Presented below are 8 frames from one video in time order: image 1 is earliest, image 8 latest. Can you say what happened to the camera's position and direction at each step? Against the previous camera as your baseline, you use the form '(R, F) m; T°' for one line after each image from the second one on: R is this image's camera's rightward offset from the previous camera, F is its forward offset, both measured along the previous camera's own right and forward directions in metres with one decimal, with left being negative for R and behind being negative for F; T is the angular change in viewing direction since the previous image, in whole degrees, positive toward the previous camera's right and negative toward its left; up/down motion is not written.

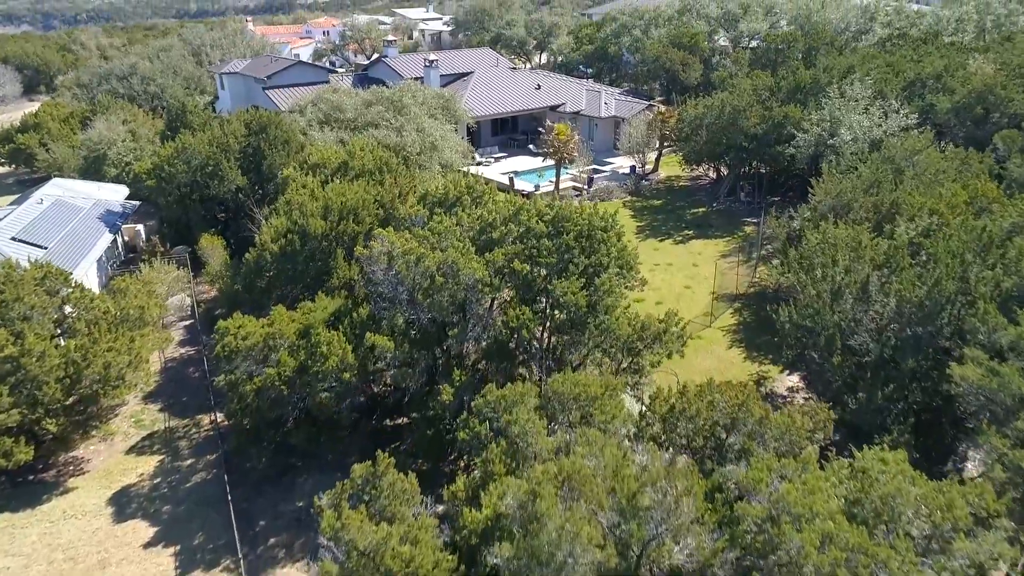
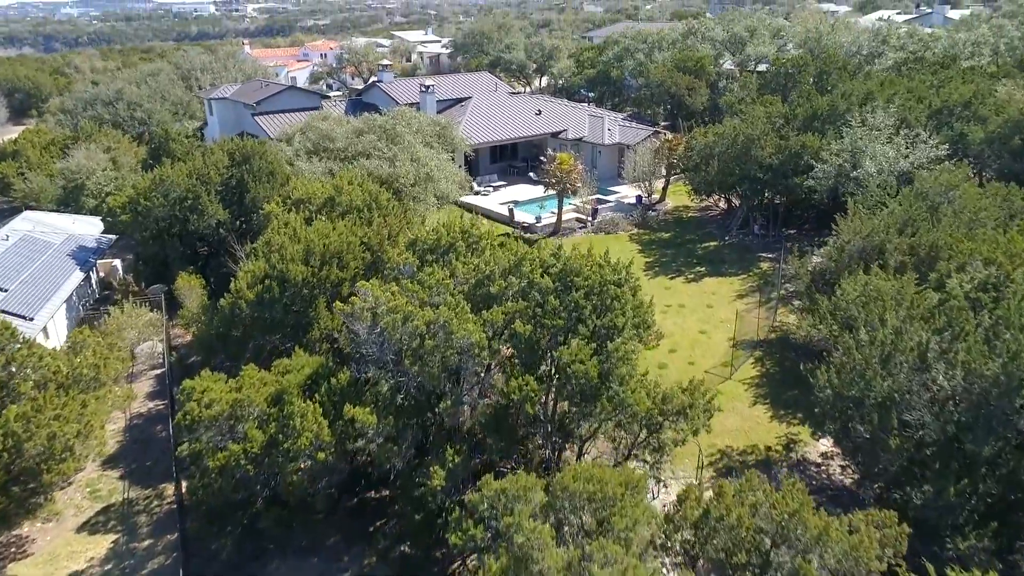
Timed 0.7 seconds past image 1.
(0.0, +1.9) m; 0°
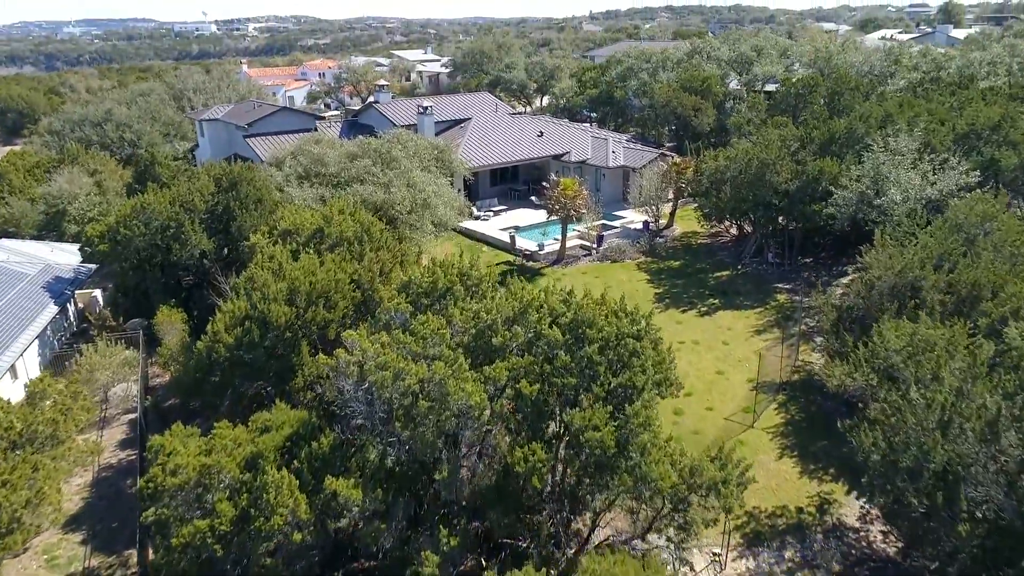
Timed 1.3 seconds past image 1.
(-0.1, +1.5) m; 0°
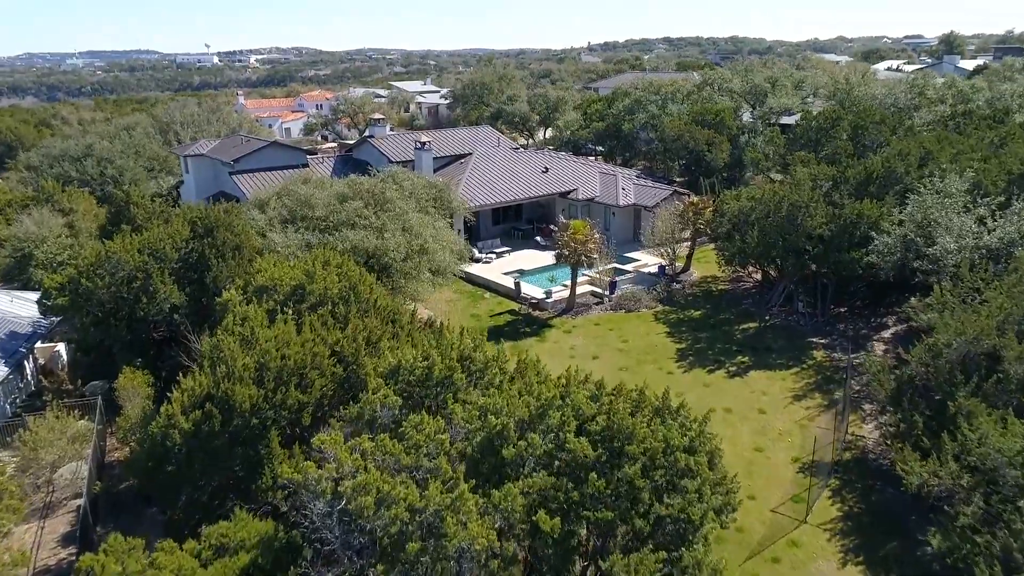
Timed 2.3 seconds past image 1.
(-0.2, +2.5) m; 0°
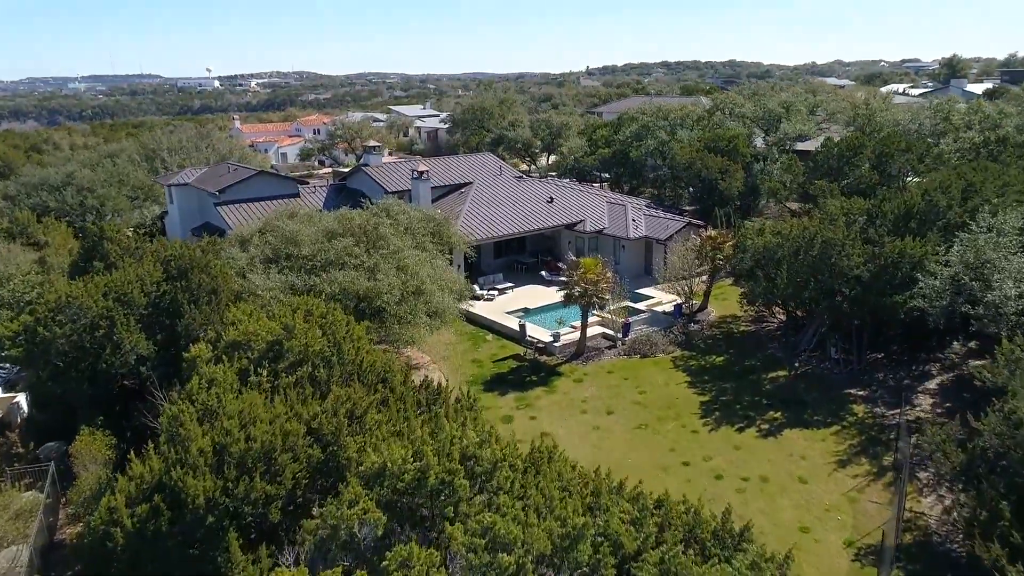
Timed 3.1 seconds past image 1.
(-0.2, +2.2) m; 0°
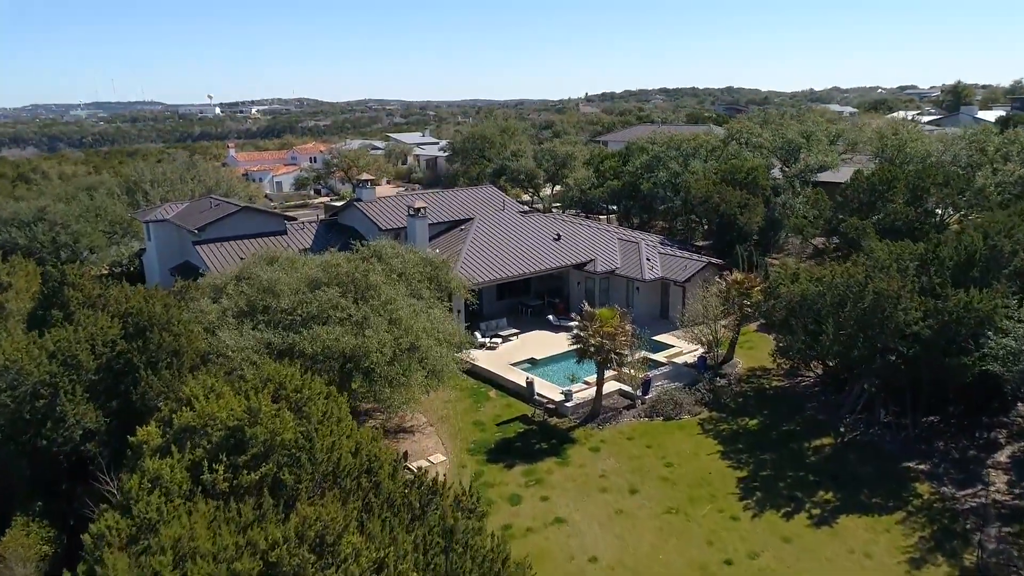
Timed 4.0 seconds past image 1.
(-0.2, +2.7) m; 0°
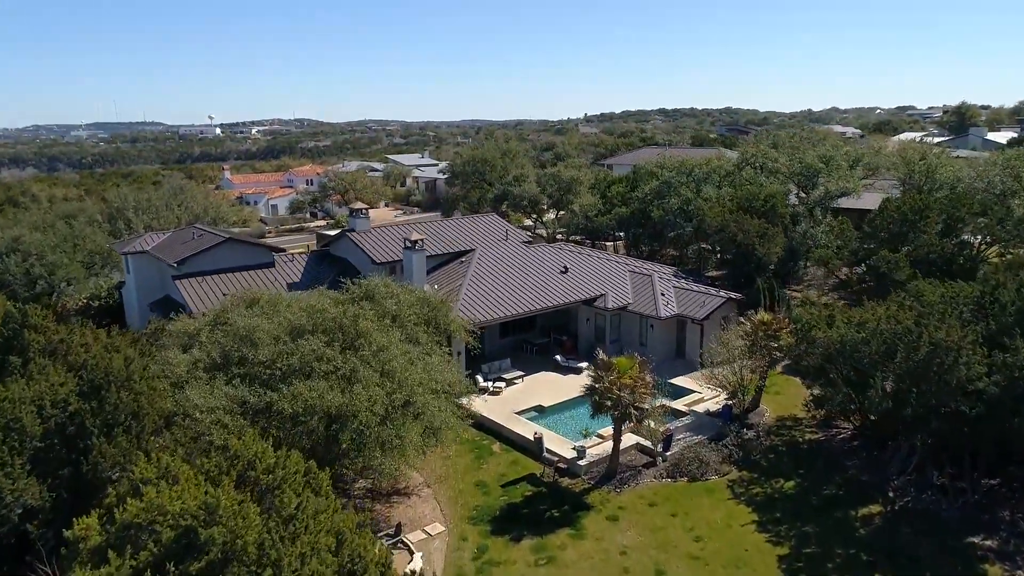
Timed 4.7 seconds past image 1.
(-0.2, +2.2) m; 0°
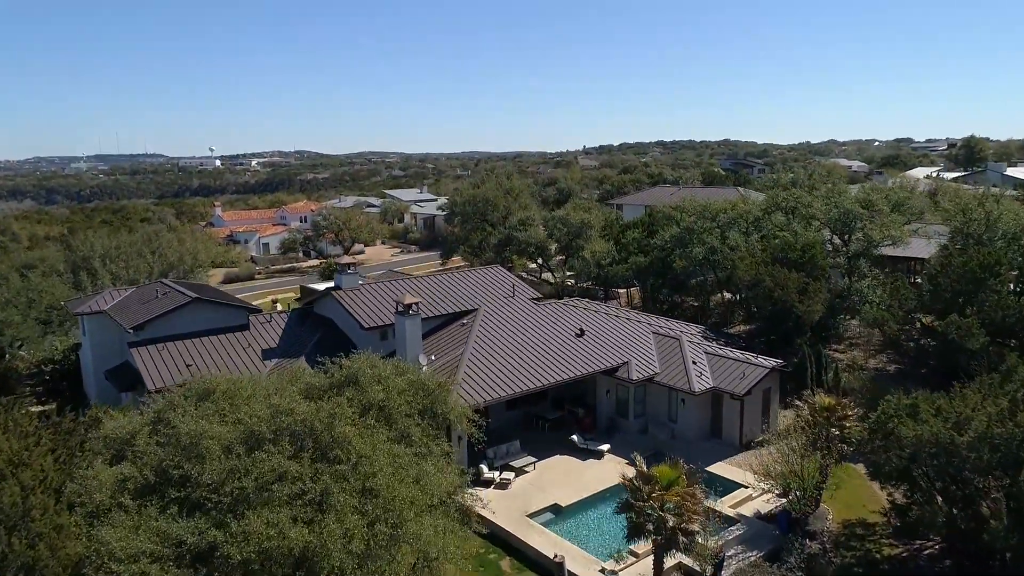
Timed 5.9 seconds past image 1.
(-0.4, +3.7) m; 0°
